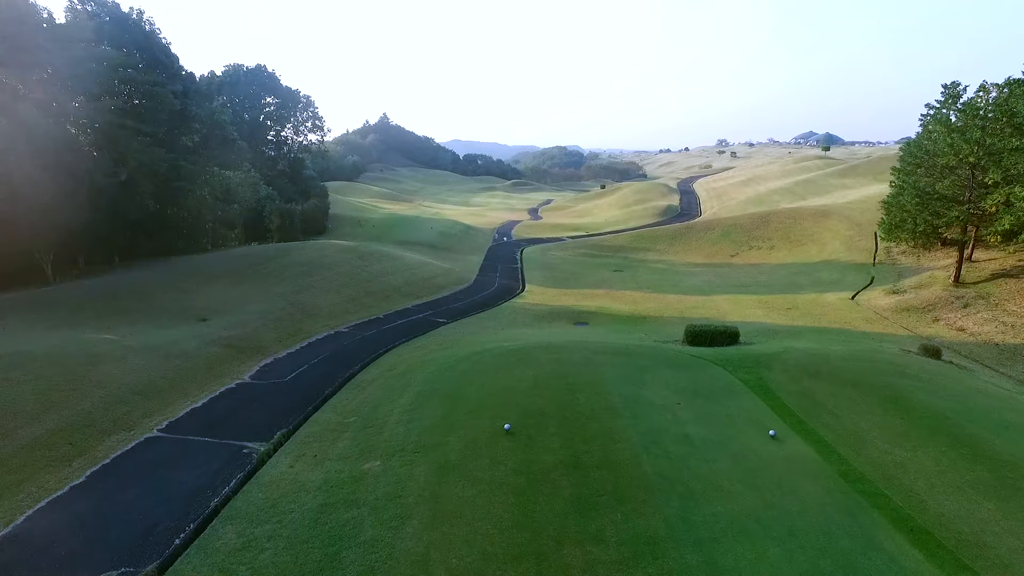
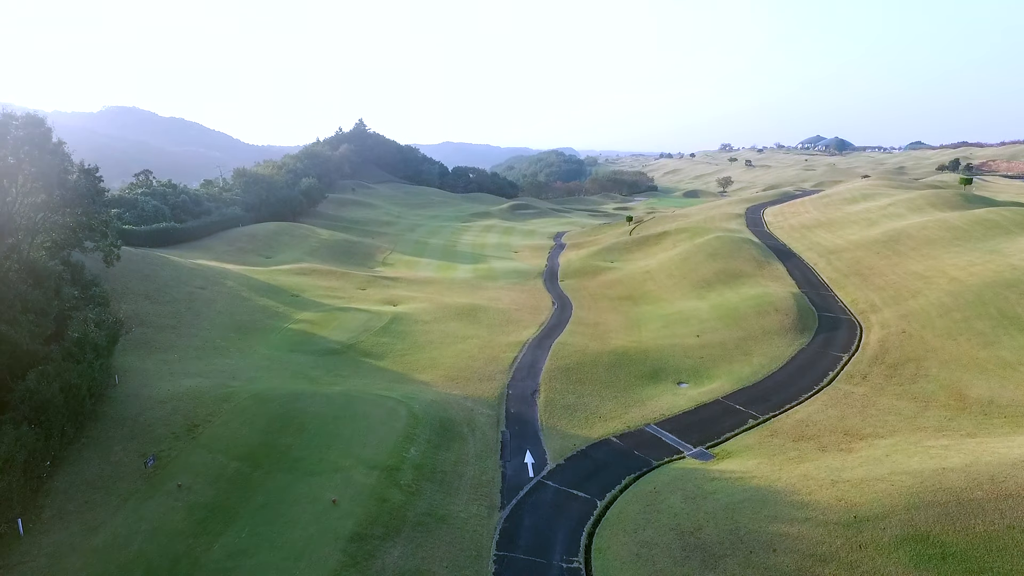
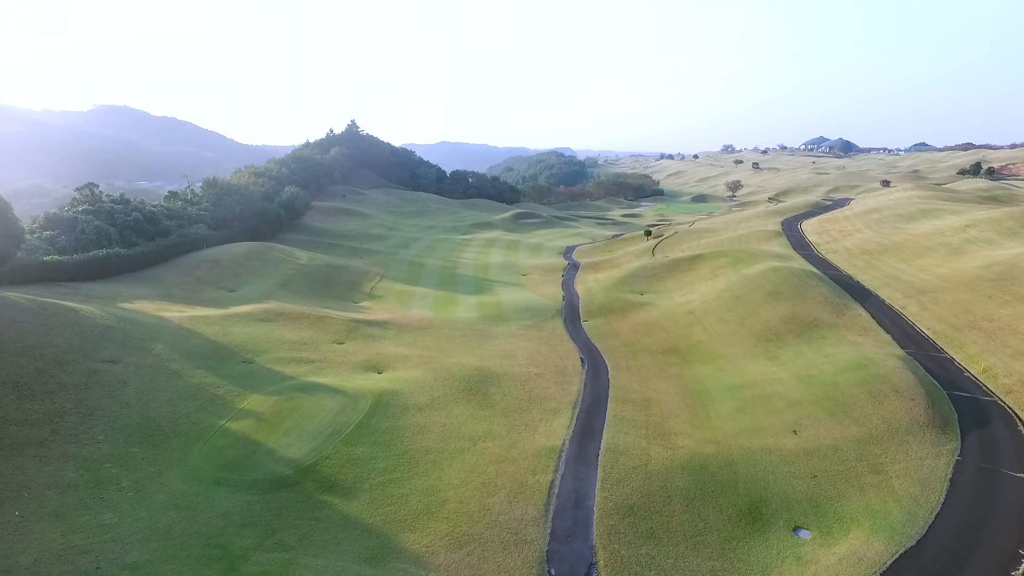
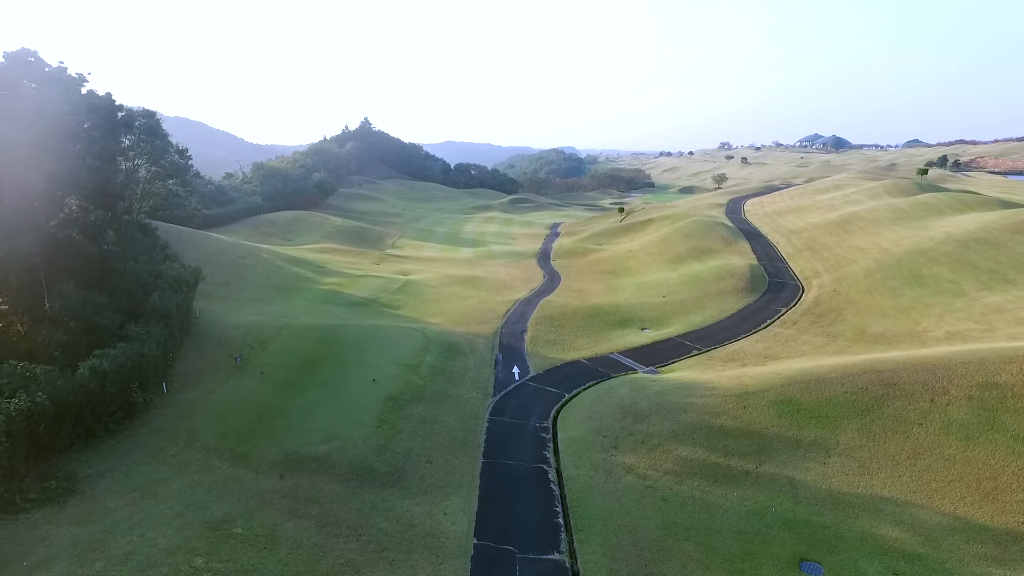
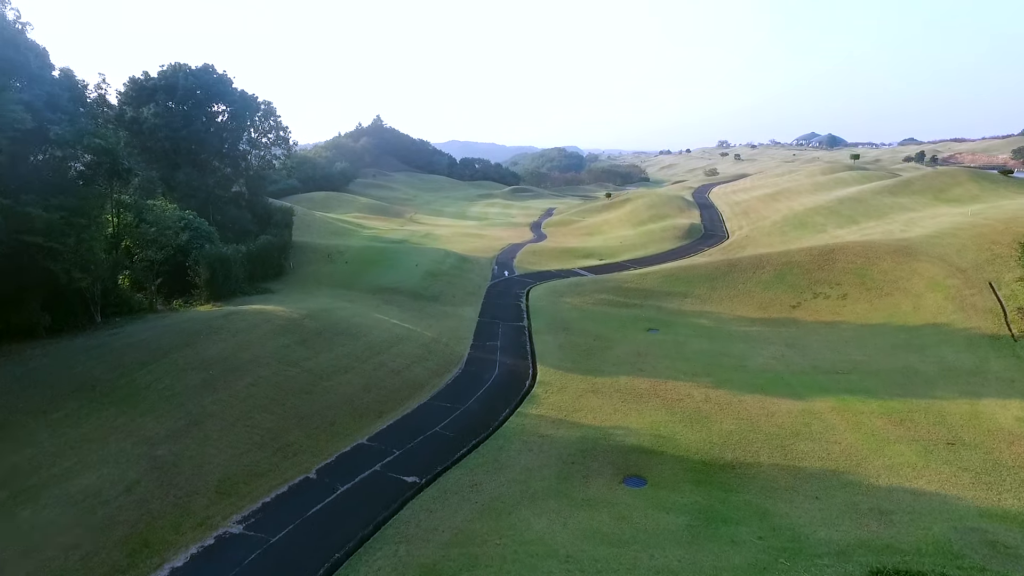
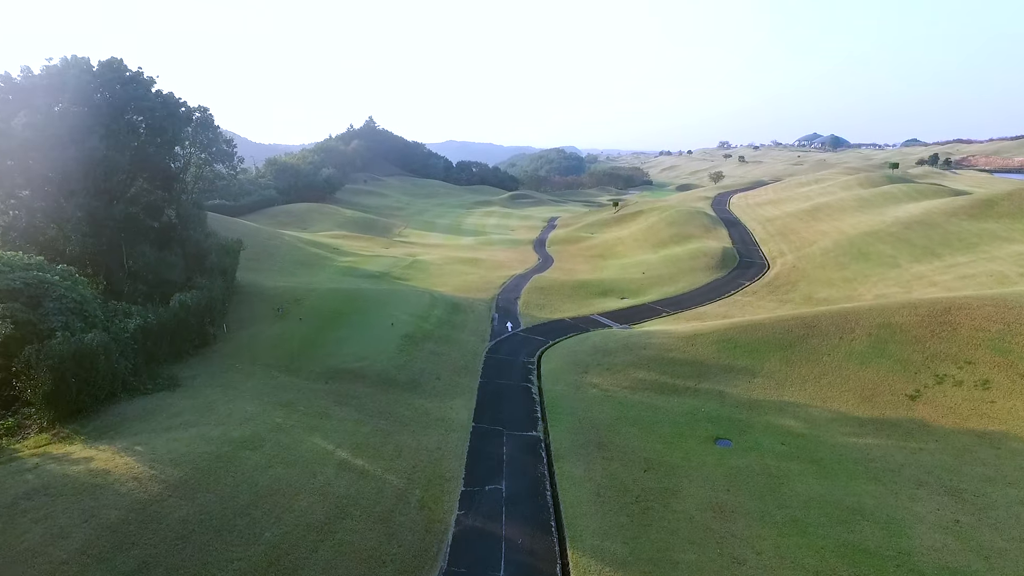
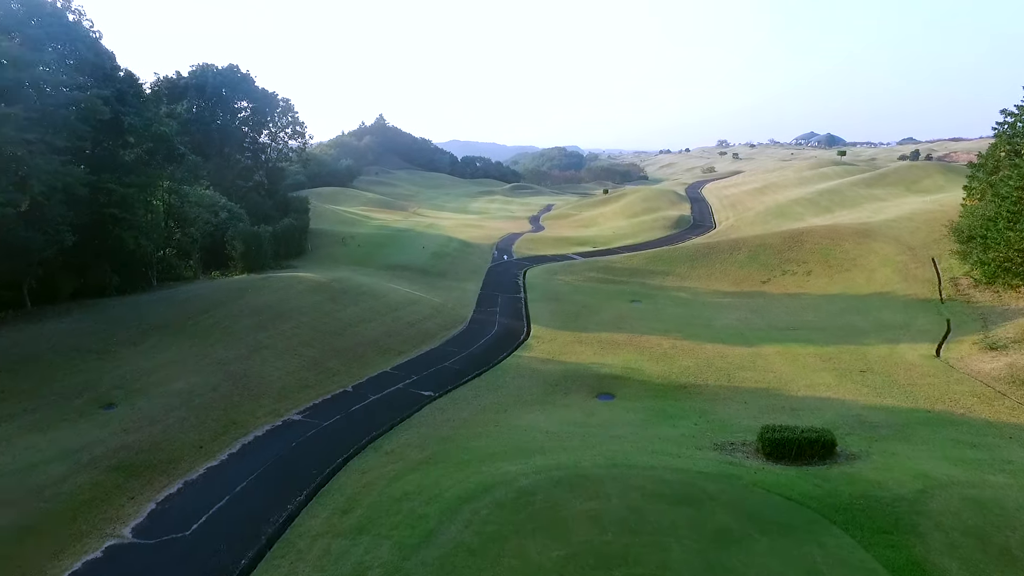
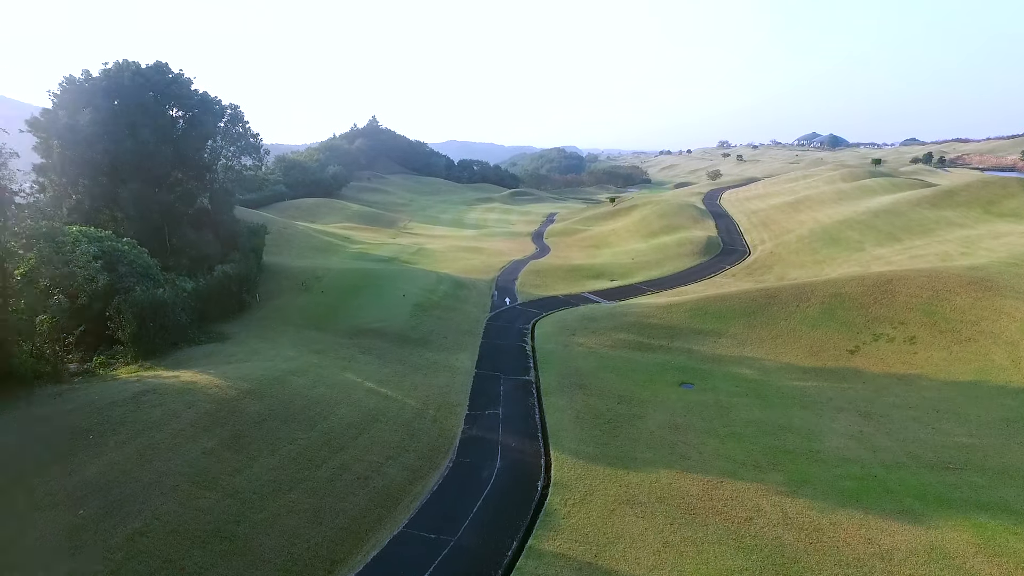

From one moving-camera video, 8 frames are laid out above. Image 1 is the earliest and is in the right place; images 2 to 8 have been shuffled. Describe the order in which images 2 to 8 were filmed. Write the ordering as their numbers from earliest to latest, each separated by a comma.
7, 5, 8, 6, 4, 2, 3
